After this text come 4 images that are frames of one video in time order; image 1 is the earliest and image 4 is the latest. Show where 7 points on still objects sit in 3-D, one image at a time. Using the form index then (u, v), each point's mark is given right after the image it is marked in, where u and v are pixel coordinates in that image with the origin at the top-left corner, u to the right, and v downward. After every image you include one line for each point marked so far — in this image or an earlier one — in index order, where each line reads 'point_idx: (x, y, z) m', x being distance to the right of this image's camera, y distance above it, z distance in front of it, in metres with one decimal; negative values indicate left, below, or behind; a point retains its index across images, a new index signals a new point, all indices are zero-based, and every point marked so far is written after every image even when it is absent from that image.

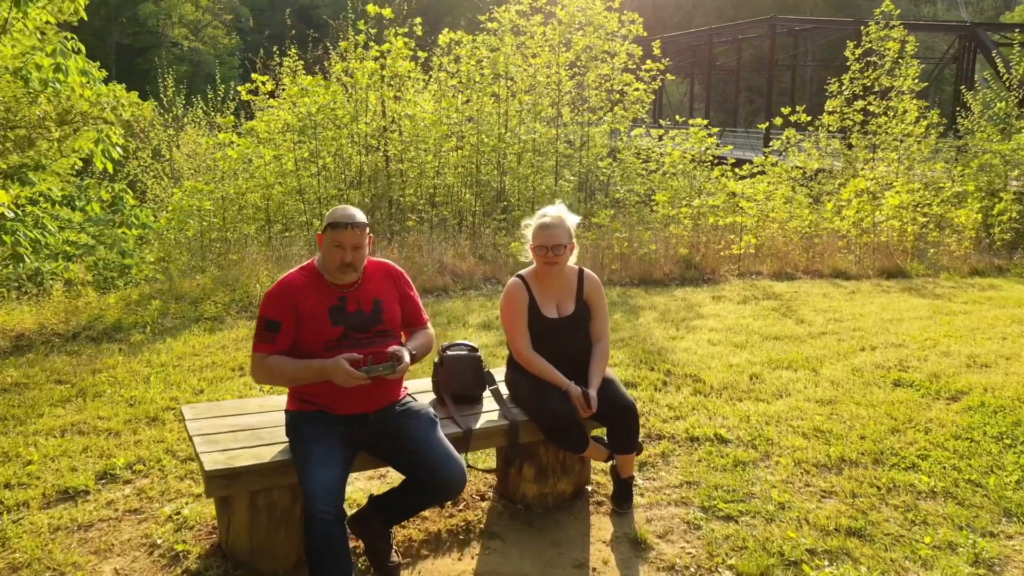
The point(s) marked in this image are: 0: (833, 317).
0: (+3.1, -0.3, +8.1) m
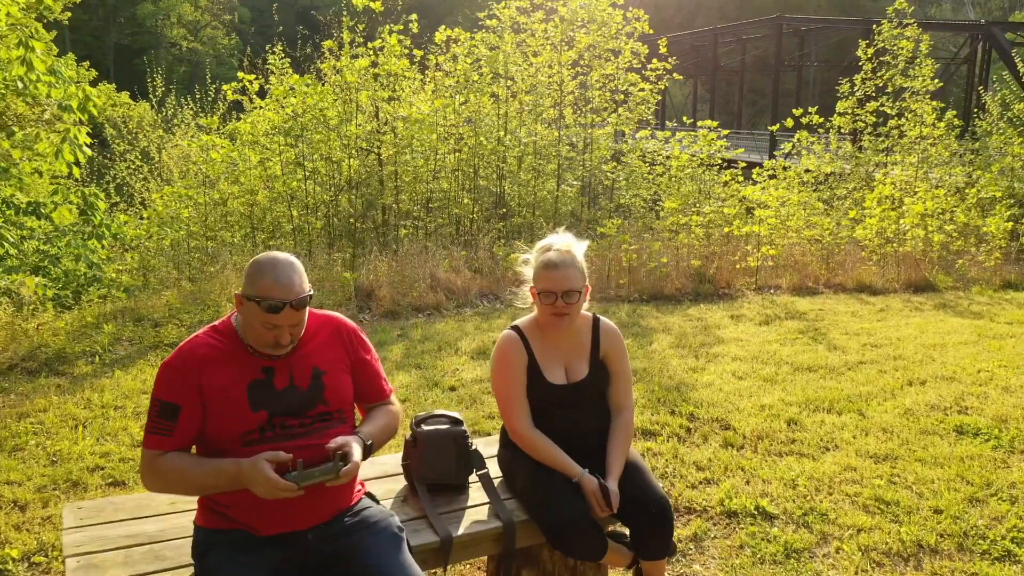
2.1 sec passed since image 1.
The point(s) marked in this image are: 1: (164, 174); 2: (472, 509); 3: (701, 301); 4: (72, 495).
0: (+3.1, -0.5, +7.3) m
1: (-5.5, +1.8, +13.2) m
2: (-0.1, -0.7, +2.7) m
3: (+2.2, -0.2, +9.9) m
4: (-2.0, -1.0, +3.9) m
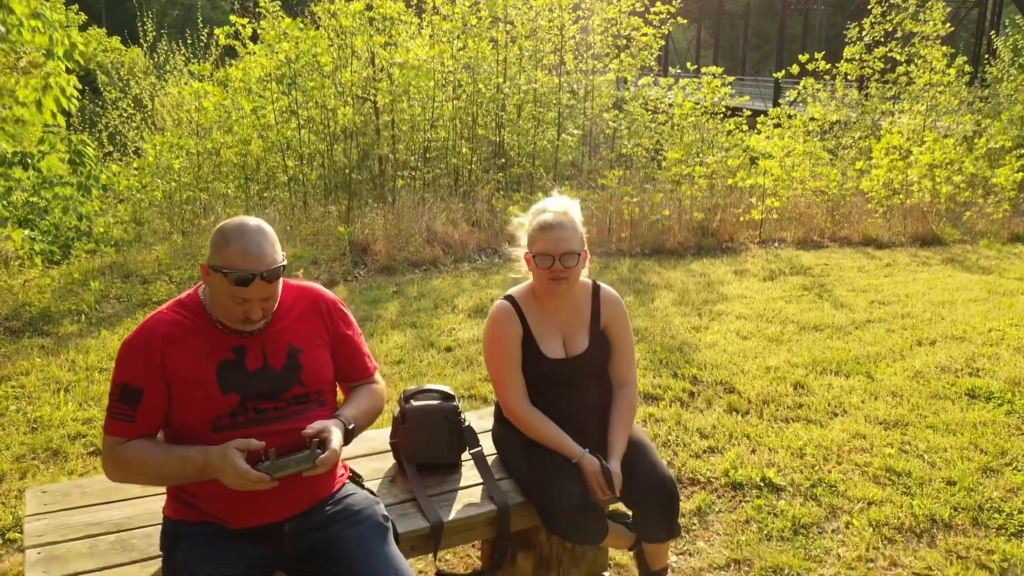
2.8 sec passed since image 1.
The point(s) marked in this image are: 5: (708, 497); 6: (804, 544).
0: (+3.1, -0.1, +7.1) m
1: (-5.5, +2.6, +12.9) m
2: (-0.1, -0.6, +2.5) m
3: (+2.2, +0.4, +9.7) m
4: (-2.0, -0.8, +3.7) m
5: (+0.8, -0.9, +3.5) m
6: (+1.1, -0.9, +3.1) m
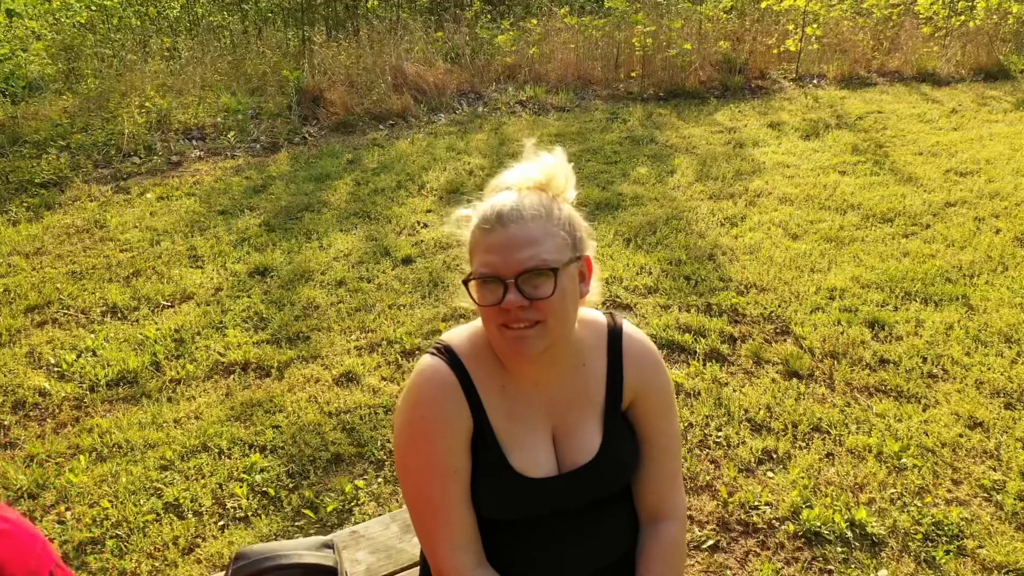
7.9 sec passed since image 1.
0: (+3.0, +0.8, +5.7) m
1: (-5.6, +4.6, +10.7) m
2: (-0.2, -0.7, +1.3) m
3: (+2.1, +1.8, +8.1) m
4: (-2.1, -0.6, +2.5) m
5: (+0.7, -0.8, +2.3) m
6: (+1.0, -0.9, +2.0) m
